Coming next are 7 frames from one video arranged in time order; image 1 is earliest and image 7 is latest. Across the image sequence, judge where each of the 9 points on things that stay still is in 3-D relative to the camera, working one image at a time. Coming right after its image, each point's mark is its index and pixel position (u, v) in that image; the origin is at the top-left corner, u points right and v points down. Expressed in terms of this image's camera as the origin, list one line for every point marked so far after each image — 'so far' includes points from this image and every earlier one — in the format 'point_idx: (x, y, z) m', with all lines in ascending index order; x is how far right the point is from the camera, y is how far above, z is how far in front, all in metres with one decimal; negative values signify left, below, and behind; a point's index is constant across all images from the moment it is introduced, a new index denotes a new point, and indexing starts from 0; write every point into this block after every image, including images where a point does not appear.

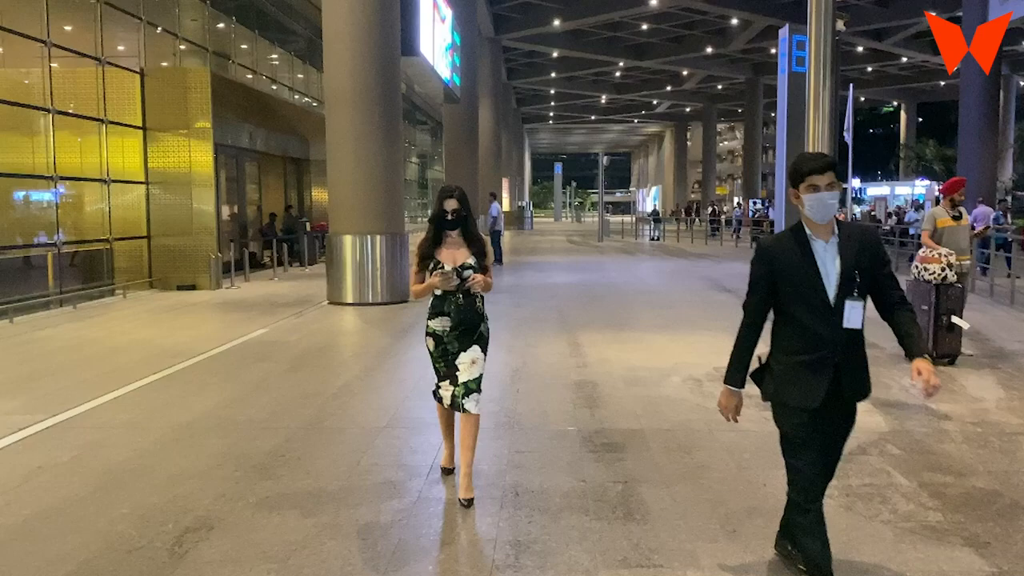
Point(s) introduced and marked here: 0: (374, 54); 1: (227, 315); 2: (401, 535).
0: (-2.2, +3.6, +14.1) m
1: (-4.3, -0.4, +13.6) m
2: (-0.5, -1.2, +4.5) m
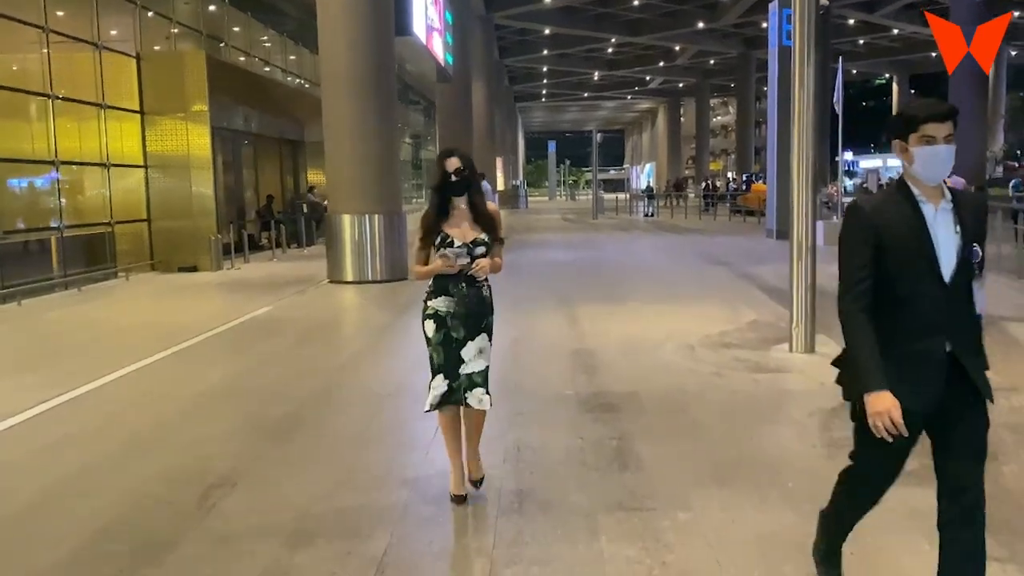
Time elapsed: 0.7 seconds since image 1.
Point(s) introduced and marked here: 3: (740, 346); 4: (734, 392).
0: (-2.3, +4.0, +14.3) m
1: (-4.3, -0.1, +13.9) m
2: (-0.5, -1.1, +4.8) m
3: (+2.1, -0.5, +8.6) m
4: (+1.7, -0.8, +6.8) m
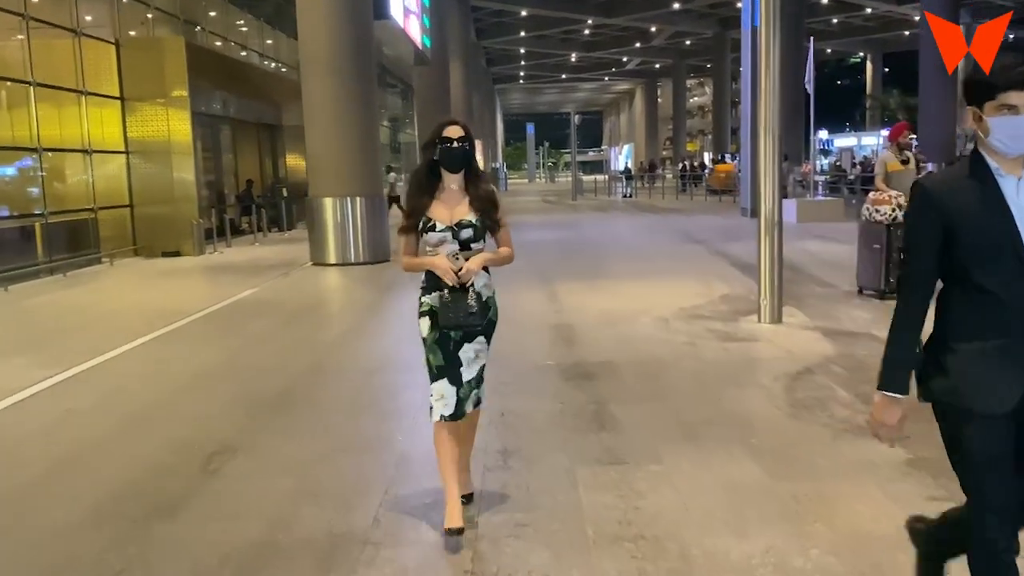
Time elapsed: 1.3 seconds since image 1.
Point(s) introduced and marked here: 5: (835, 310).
0: (-2.6, +4.3, +14.5) m
1: (-4.6, +0.2, +14.1) m
2: (-0.6, -0.9, +5.1) m
3: (+2.0, -0.3, +9.0) m
4: (+1.5, -0.6, +7.2) m
5: (+3.2, -0.2, +9.1) m
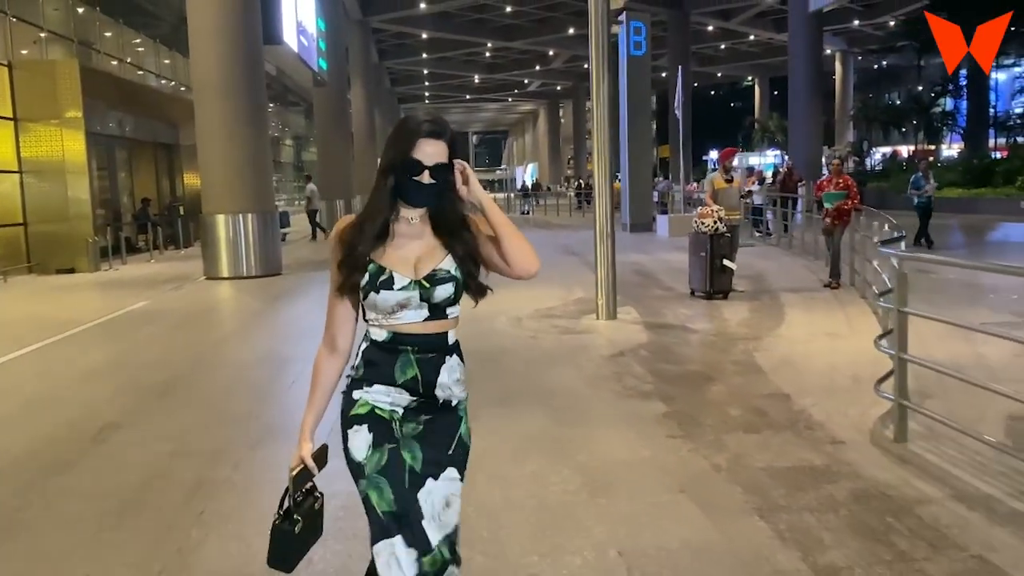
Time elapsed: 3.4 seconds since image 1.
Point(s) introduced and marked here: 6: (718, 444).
0: (-4.6, +4.1, +15.4) m
1: (-6.5, -0.1, +14.8) m
2: (-1.6, -0.9, +6.2) m
3: (+0.5, -0.3, +10.3) m
4: (+0.3, -0.6, +8.4) m
5: (+1.8, -0.2, +10.5) m
6: (+1.2, -0.9, +5.1) m
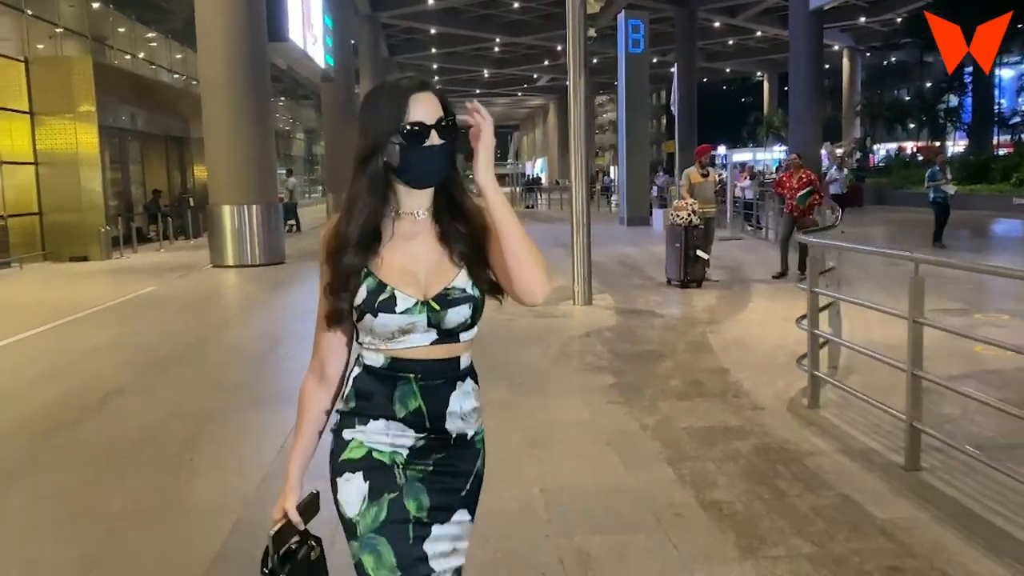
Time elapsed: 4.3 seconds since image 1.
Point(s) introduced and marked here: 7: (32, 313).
0: (-4.8, +4.3, +16.1) m
1: (-6.7, +0.2, +15.5) m
2: (-1.9, -0.8, +6.9) m
3: (+0.3, -0.2, +10.9) m
4: (0.0, -0.4, +9.1) m
5: (+1.6, -0.1, +11.2) m
6: (+0.9, -0.8, +5.8) m
7: (-6.0, -0.3, +11.4) m
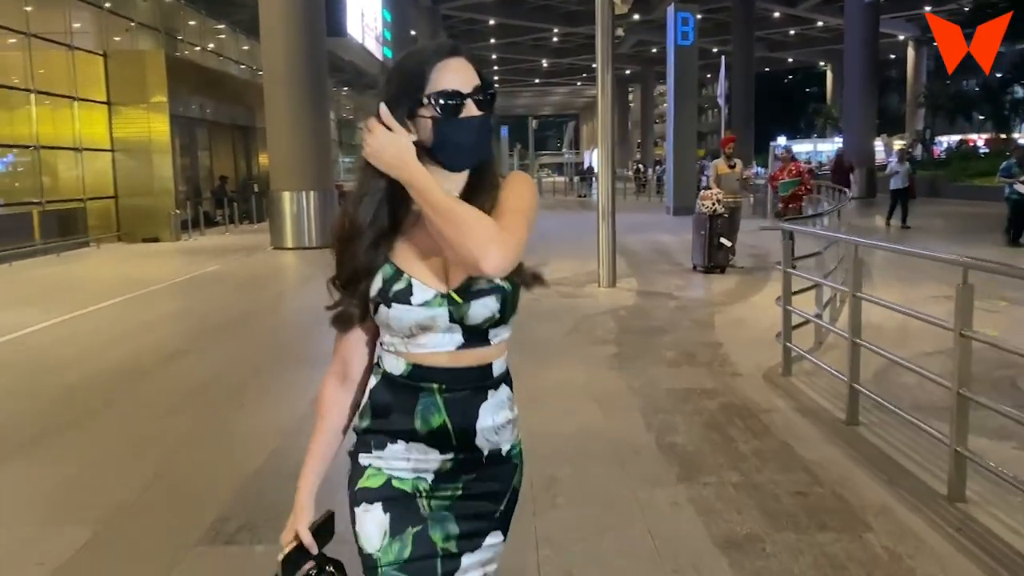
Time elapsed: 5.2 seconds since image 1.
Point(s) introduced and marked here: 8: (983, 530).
0: (-3.9, +4.6, +17.1) m
1: (-5.9, +0.5, +16.7) m
2: (-1.8, -0.5, +7.8) m
3: (+0.7, 0.0, +11.7) m
4: (+0.3, -0.2, +9.9) m
5: (+2.0, +0.1, +11.9) m
6: (+0.9, -0.6, +6.5) m
7: (-5.6, 0.0, +12.6) m
8: (+1.9, -1.0, +3.7) m
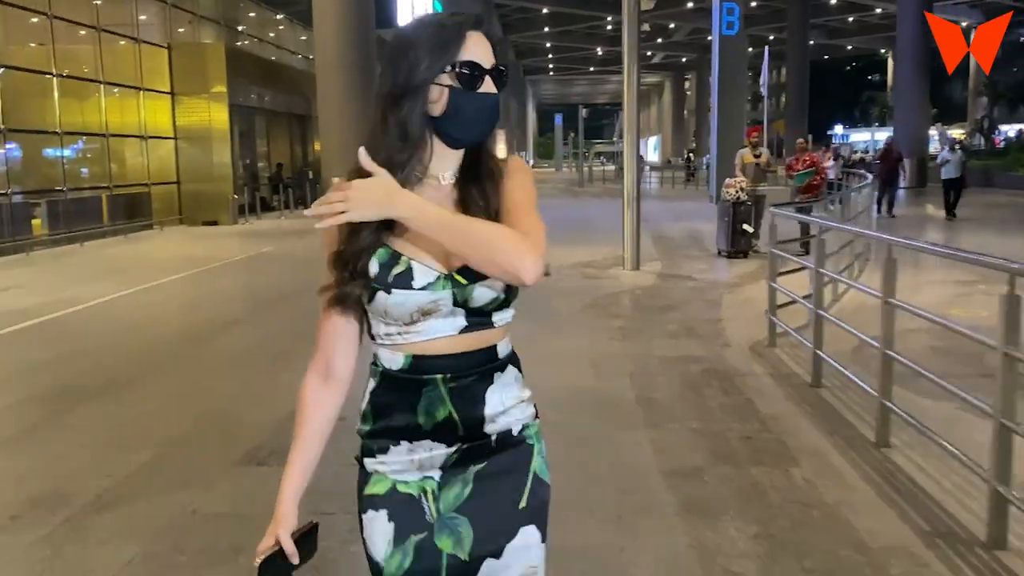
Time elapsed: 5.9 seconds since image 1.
0: (-3.2, +5.0, +18.0) m
1: (-5.2, +0.9, +17.7) m
2: (-1.6, -0.3, +8.6) m
3: (+1.1, +0.3, +12.3) m
4: (+0.6, 0.0, +10.6) m
5: (+2.4, +0.3, +12.4) m
6: (+1.0, -0.4, +7.2) m
7: (-5.1, +0.3, +13.6) m
8: (+1.8, -0.9, +4.3) m
